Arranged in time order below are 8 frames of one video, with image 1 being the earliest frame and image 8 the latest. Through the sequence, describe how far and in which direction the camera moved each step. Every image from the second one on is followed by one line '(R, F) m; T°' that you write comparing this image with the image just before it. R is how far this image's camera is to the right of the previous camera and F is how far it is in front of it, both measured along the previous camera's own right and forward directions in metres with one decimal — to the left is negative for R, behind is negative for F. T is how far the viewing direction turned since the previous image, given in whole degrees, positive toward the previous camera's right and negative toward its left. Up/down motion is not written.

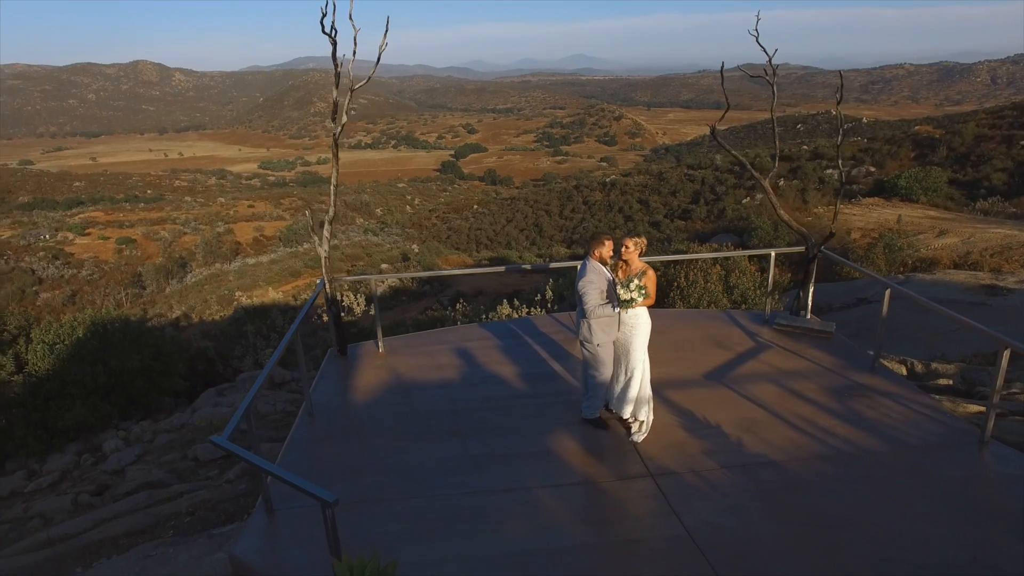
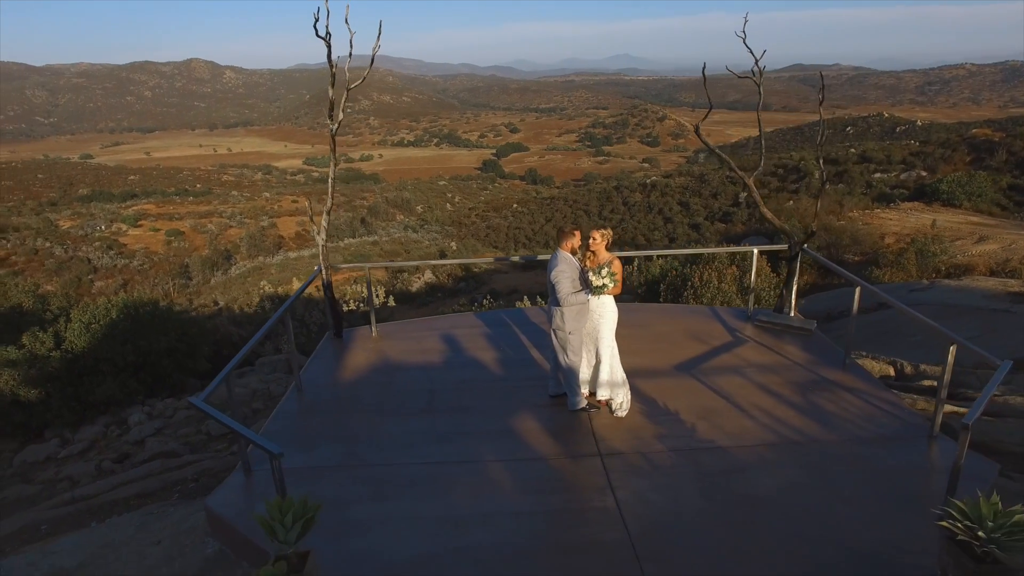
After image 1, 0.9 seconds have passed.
(+0.4, -0.2) m; -3°
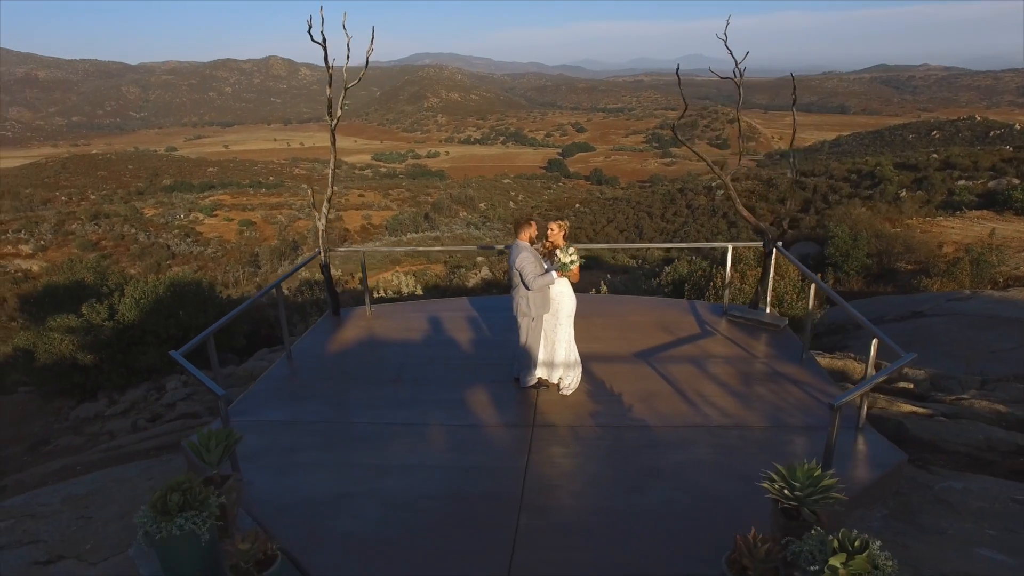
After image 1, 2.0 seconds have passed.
(+0.7, -0.3) m; -5°
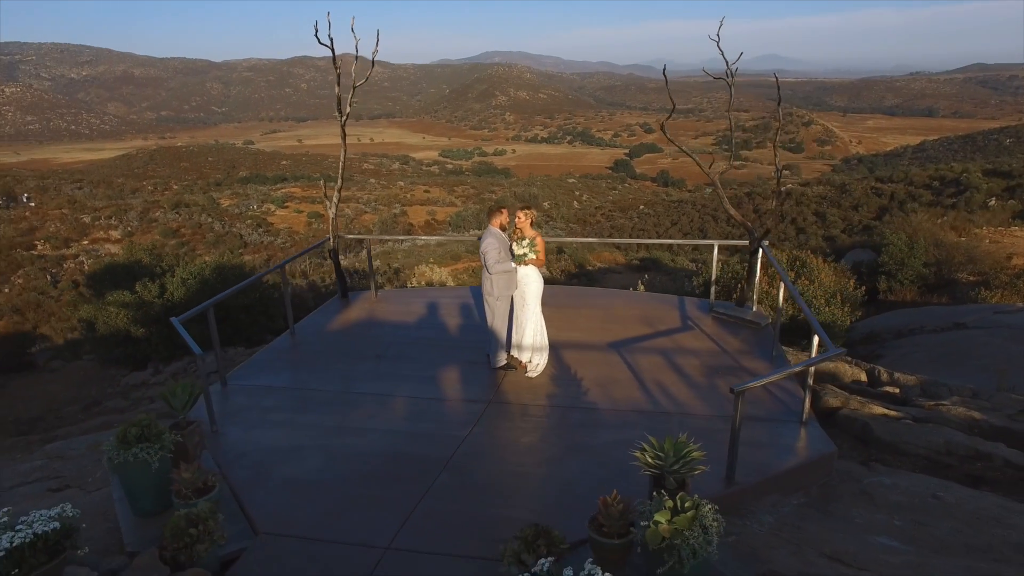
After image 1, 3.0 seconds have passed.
(+0.6, -0.2) m; -5°
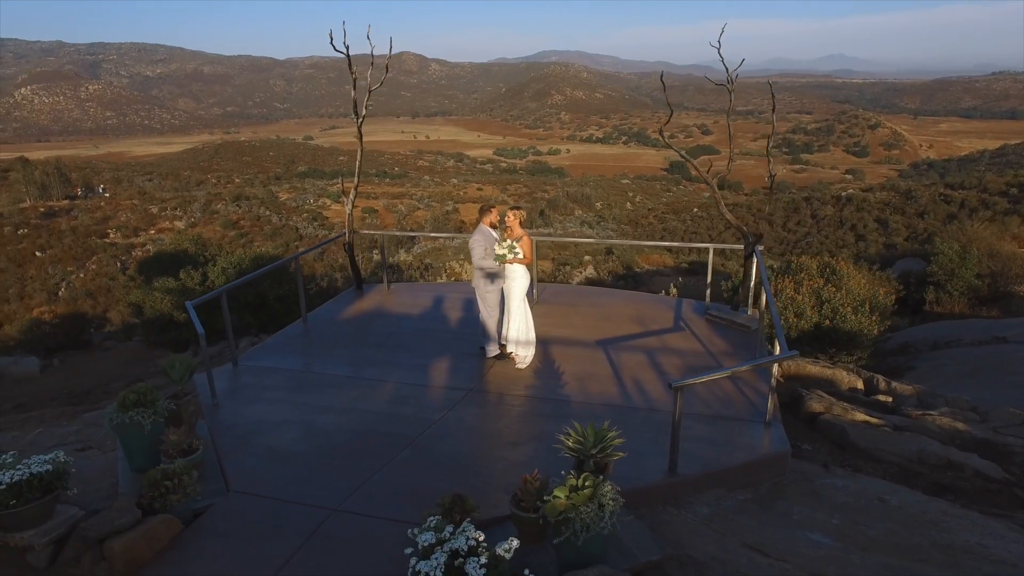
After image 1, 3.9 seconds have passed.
(+0.5, -0.2) m; -4°
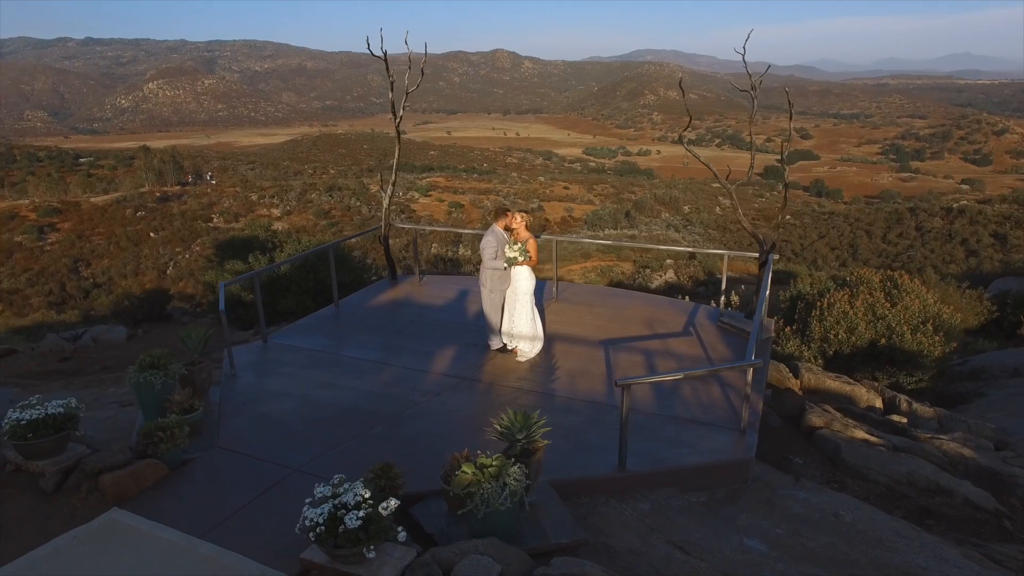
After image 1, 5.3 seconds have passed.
(+0.6, -0.2) m; -7°
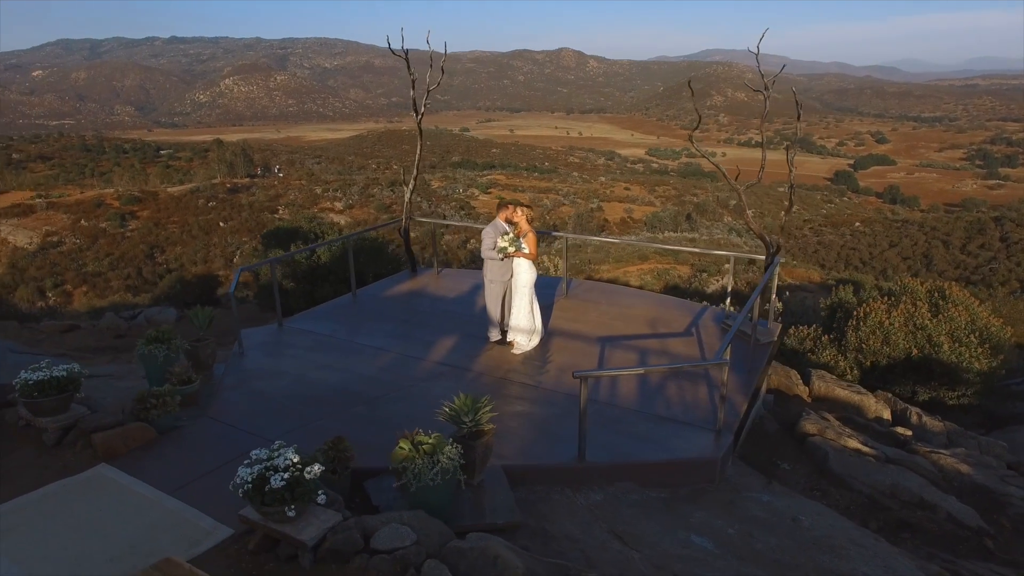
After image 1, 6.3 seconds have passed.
(+0.5, -0.1) m; -5°
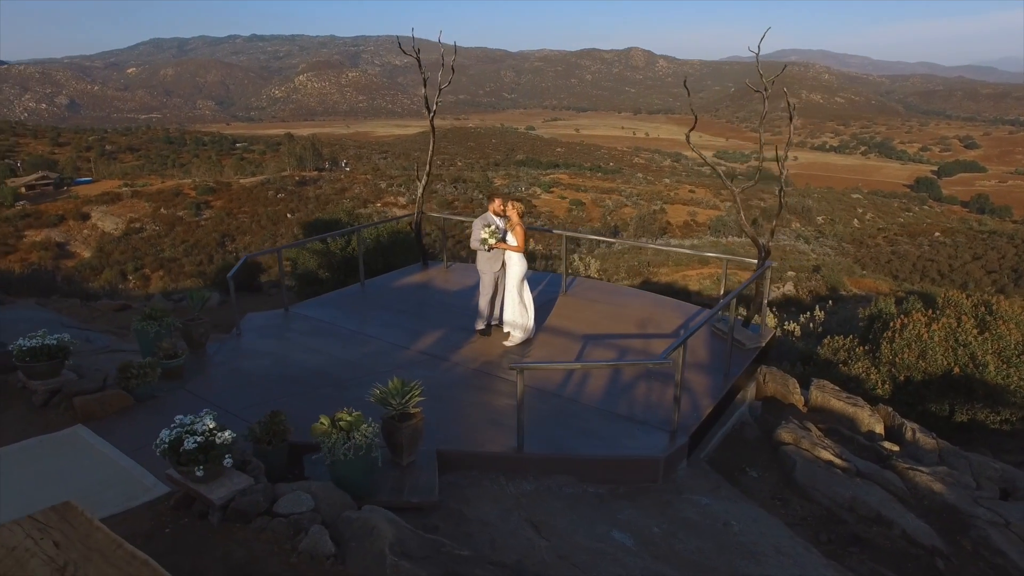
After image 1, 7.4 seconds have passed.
(+0.6, -0.1) m; -5°
